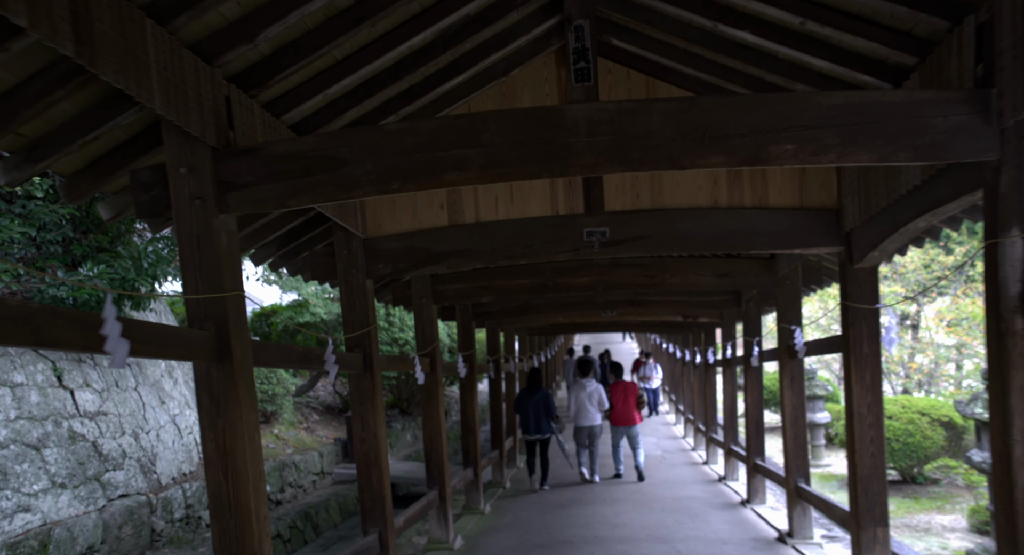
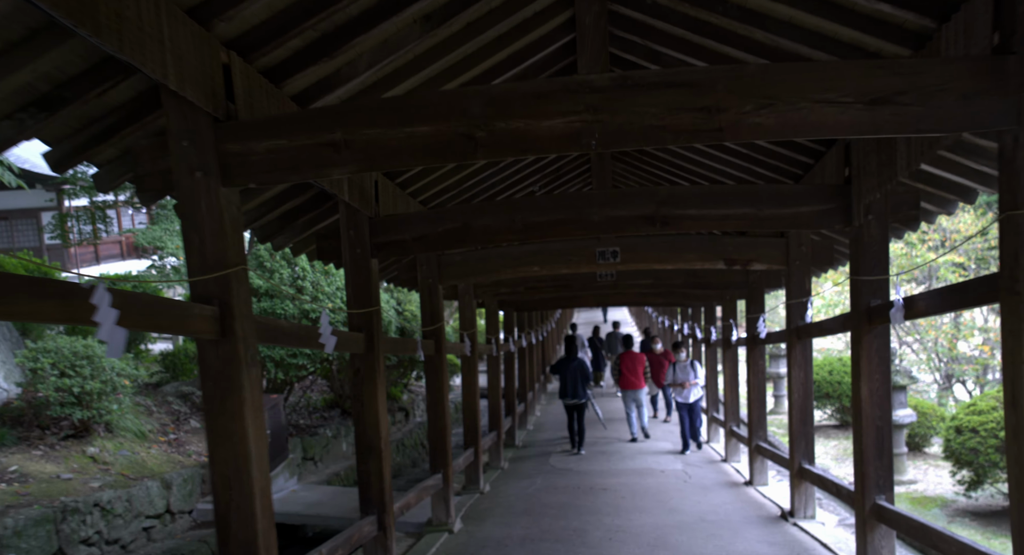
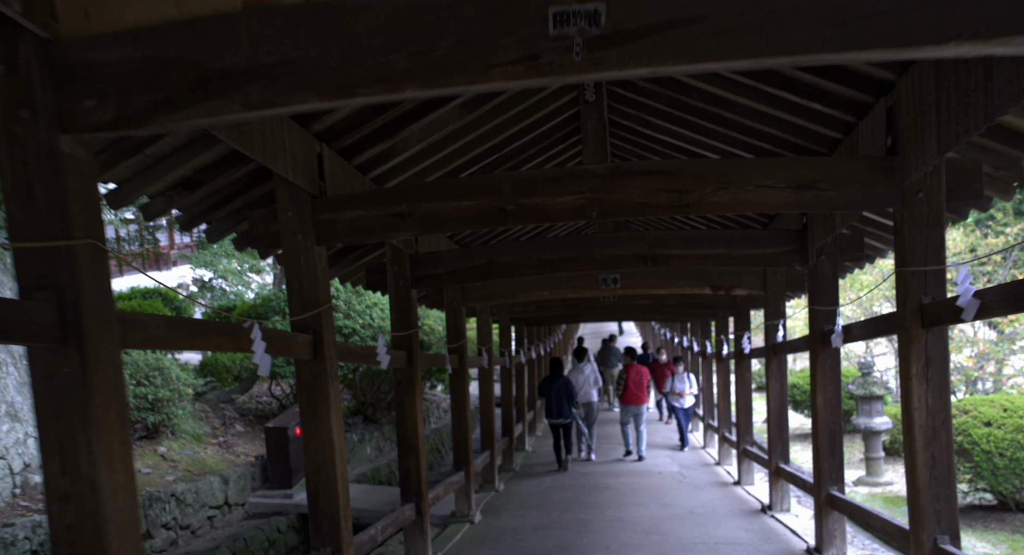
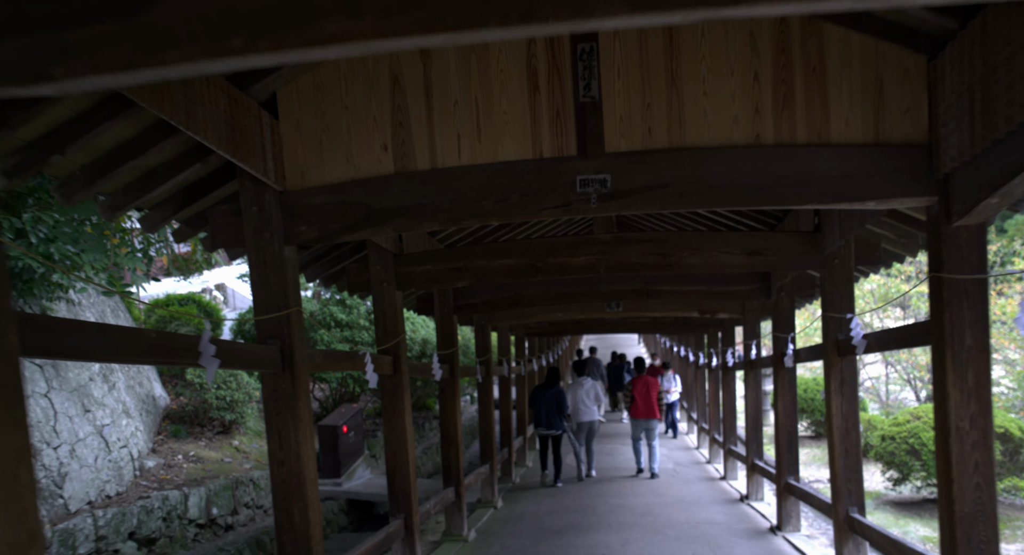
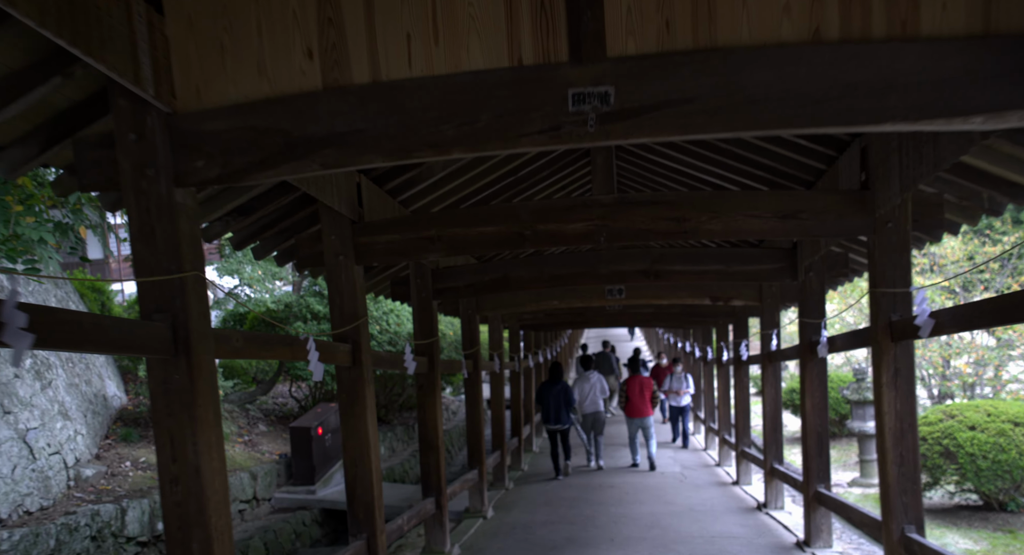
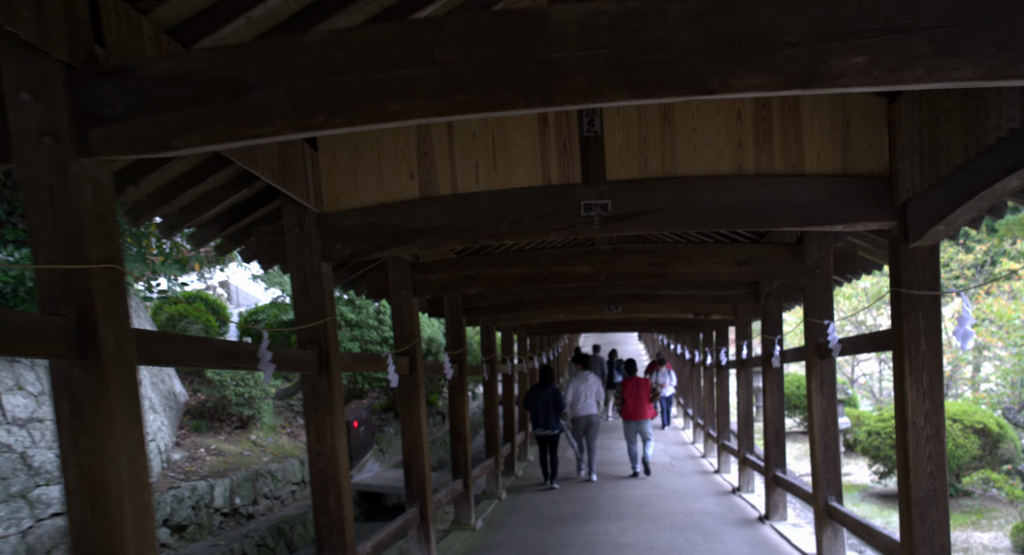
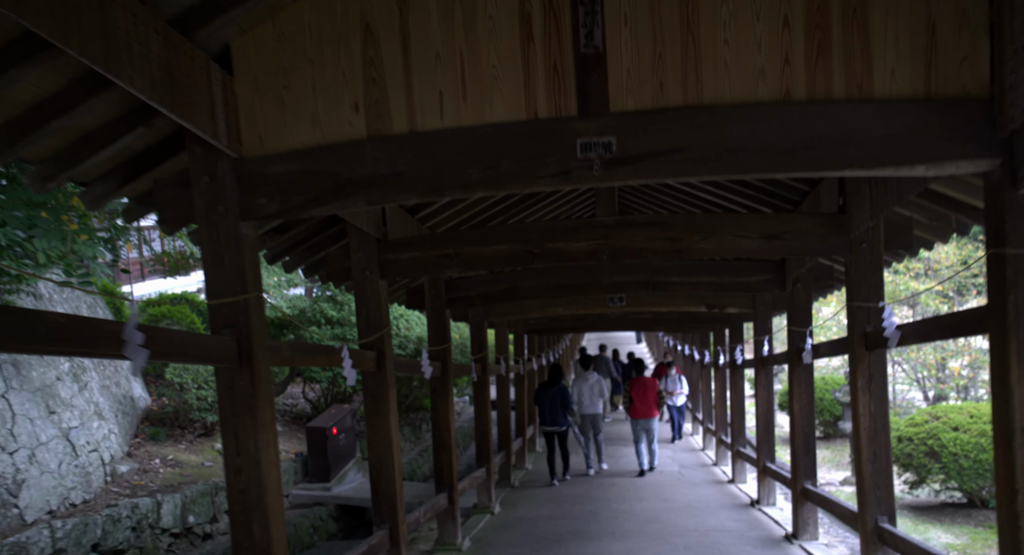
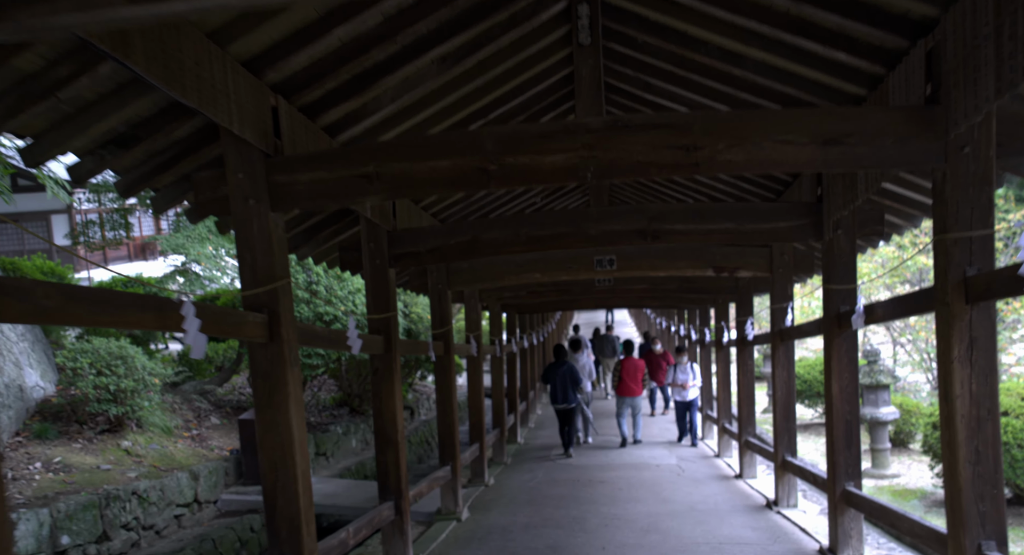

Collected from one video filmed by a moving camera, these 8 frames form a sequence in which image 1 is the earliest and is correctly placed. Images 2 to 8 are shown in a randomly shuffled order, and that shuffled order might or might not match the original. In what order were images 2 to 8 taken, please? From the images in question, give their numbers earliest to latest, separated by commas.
6, 4, 7, 5, 3, 8, 2
